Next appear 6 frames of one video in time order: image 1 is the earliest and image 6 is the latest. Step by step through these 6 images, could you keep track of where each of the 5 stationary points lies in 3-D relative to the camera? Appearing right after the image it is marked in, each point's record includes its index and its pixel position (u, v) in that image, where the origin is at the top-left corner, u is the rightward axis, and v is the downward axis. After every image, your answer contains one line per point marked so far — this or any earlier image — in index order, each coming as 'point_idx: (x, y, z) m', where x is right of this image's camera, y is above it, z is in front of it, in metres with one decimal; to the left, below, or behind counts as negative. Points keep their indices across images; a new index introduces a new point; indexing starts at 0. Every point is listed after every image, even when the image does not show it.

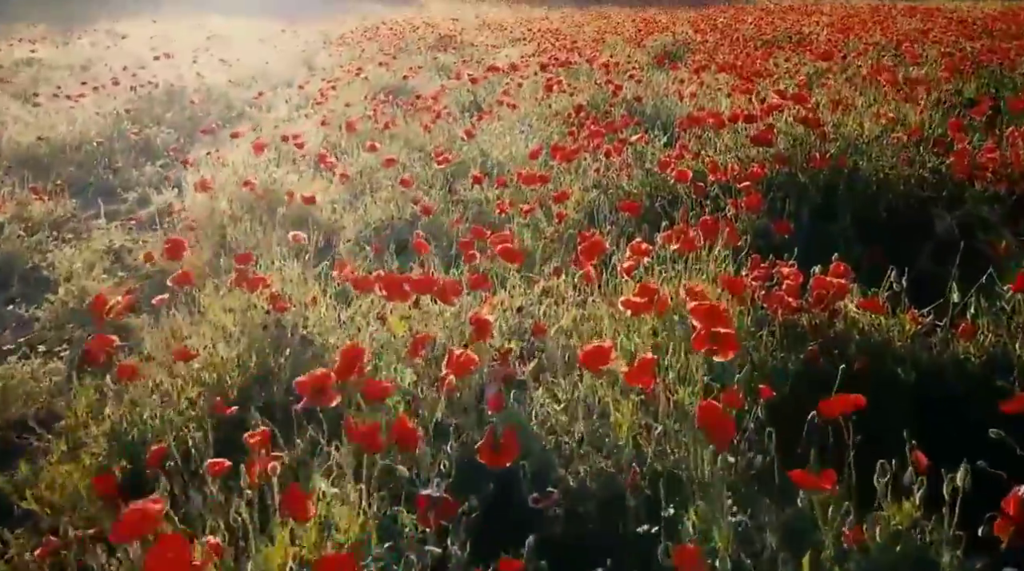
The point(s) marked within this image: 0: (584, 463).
0: (+0.1, -0.3, +1.6) m
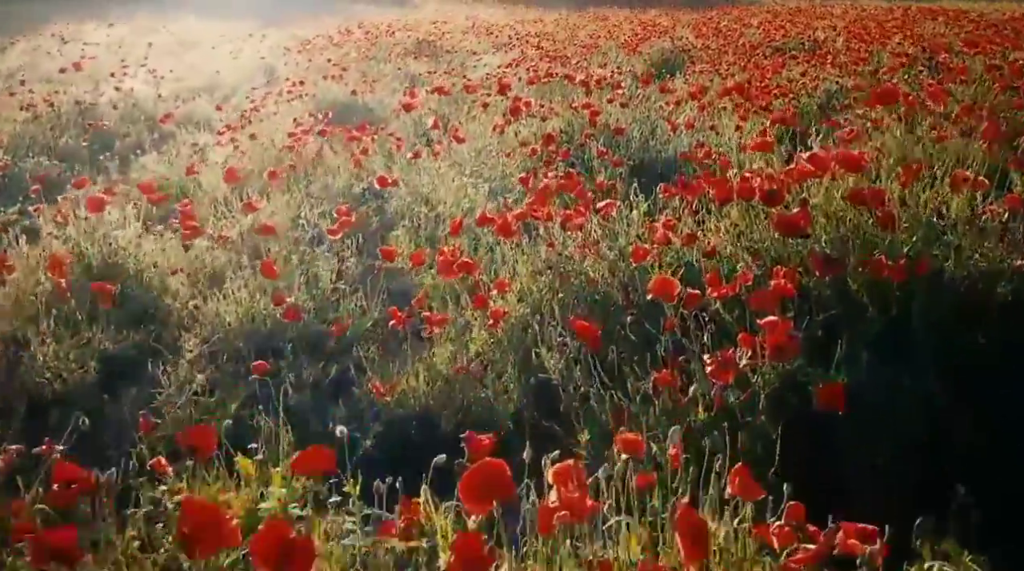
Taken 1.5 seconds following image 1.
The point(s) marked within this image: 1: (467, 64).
0: (-0.1, -0.6, +0.5) m
1: (-0.4, +2.1, +9.7) m
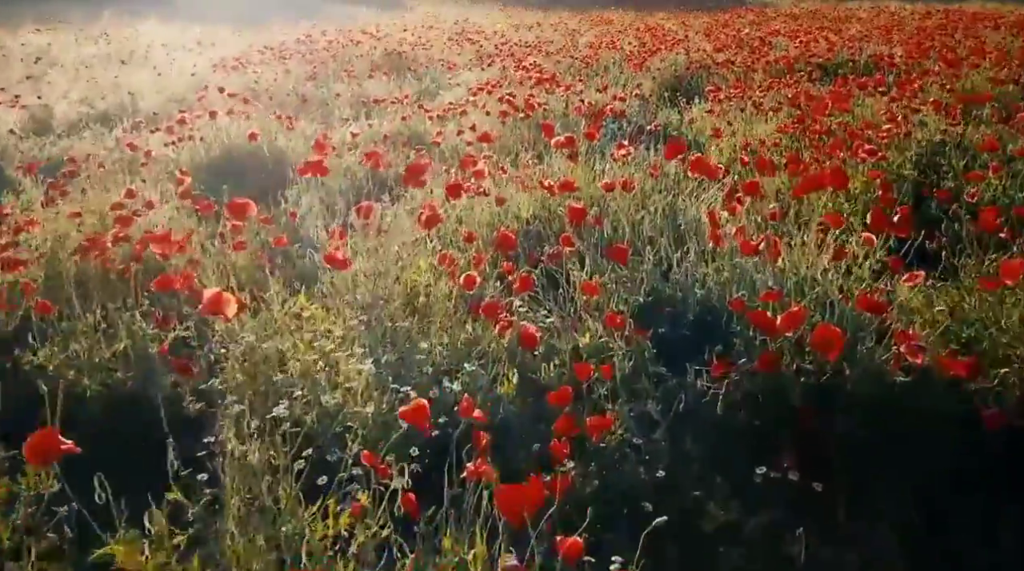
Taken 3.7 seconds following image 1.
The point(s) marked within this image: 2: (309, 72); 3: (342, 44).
0: (-0.3, -1.1, -1.3) m
1: (-0.6, +1.5, +7.9) m
2: (-1.7, +1.8, +8.4) m
3: (-1.9, +2.7, +11.1) m
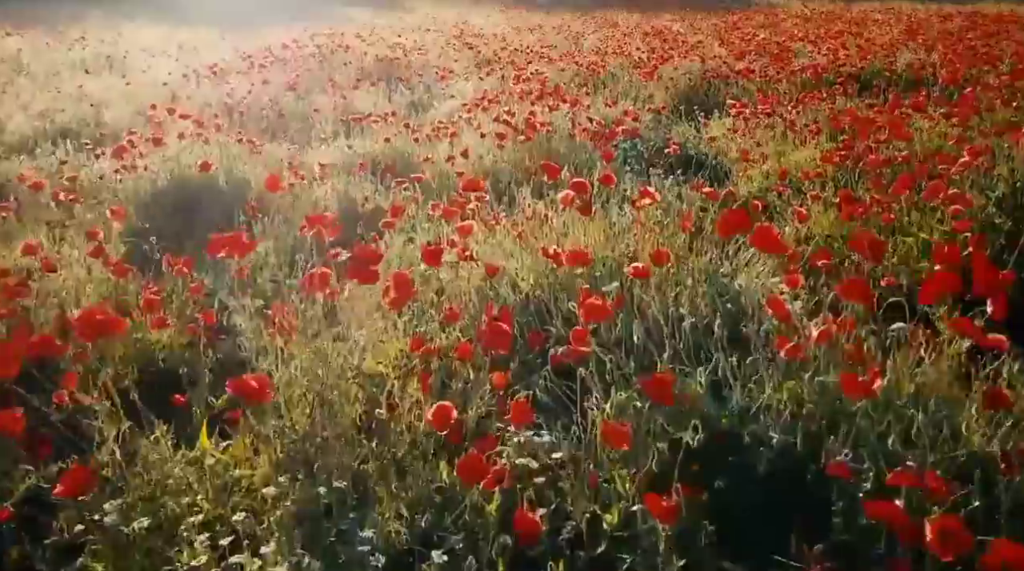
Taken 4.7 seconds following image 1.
0: (-0.3, -1.4, -2.0) m
1: (-0.6, +1.3, +7.2) m
2: (-1.7, +1.6, +7.7) m
3: (-1.9, +2.4, +10.4) m
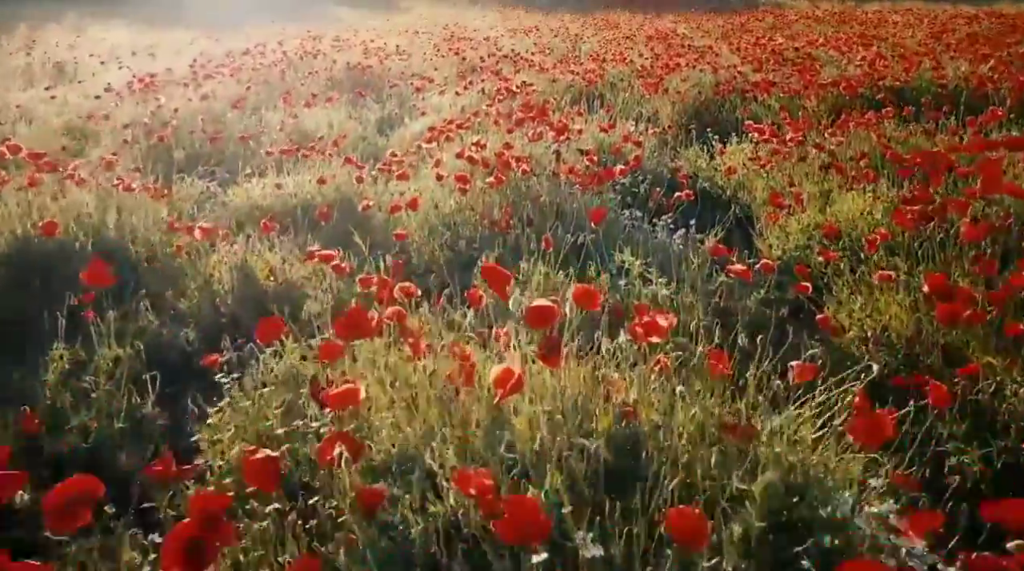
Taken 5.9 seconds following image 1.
0: (-0.5, -1.7, -3.1) m
1: (-0.7, +1.0, +6.1) m
2: (-1.8, +1.2, +6.6) m
3: (-2.0, +2.1, +9.3) m
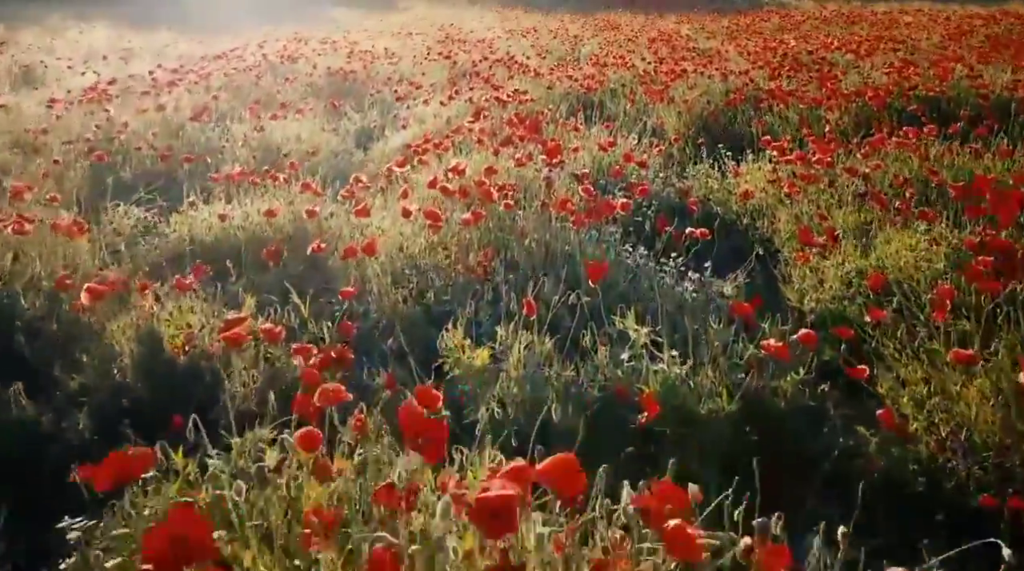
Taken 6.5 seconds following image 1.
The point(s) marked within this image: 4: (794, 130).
0: (-0.5, -1.8, -3.7) m
1: (-0.8, +0.8, +5.5) m
2: (-1.9, +1.1, +6.0) m
3: (-2.0, +1.9, +8.7) m
4: (+1.4, +0.8, +5.0) m
